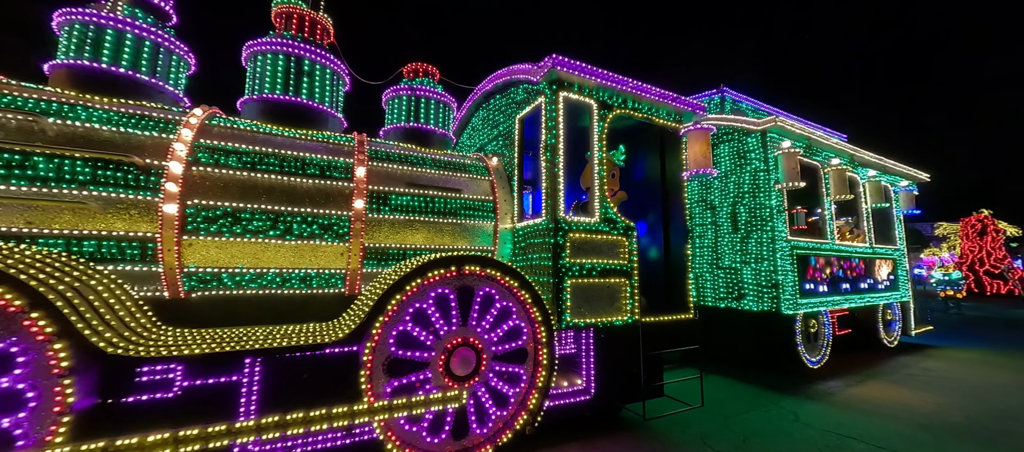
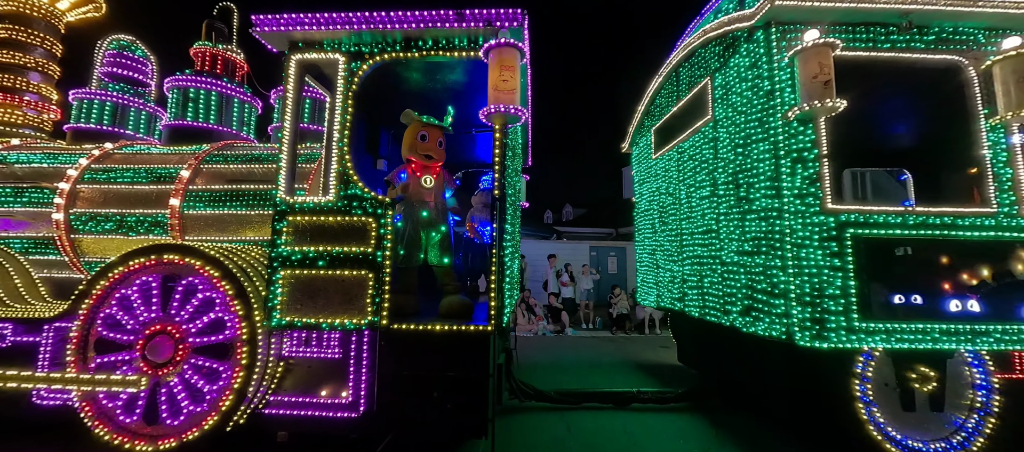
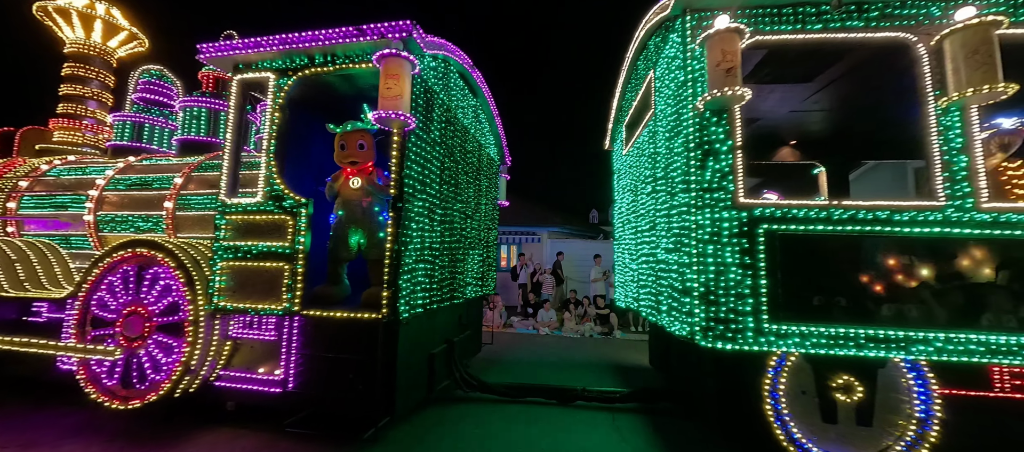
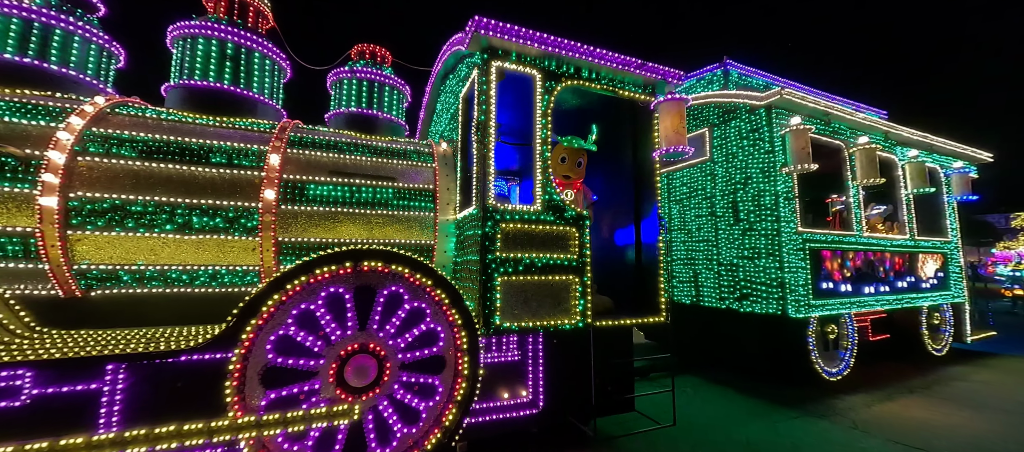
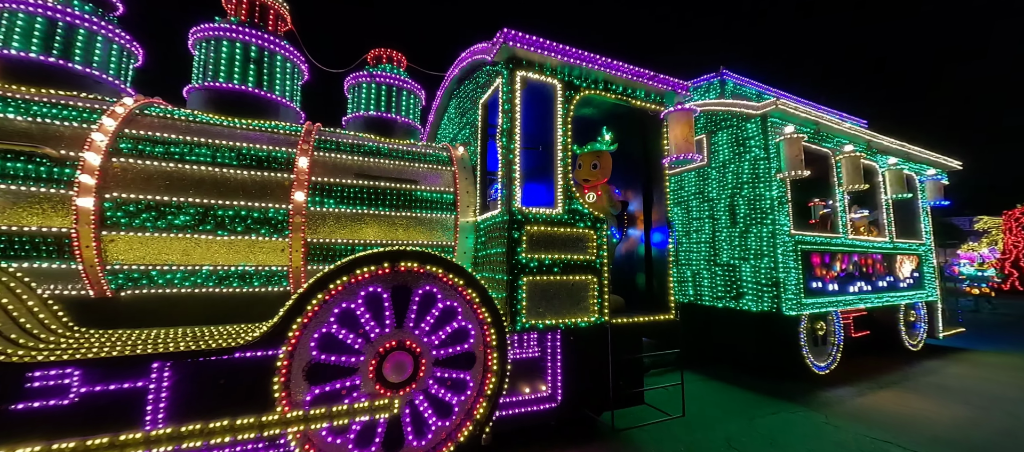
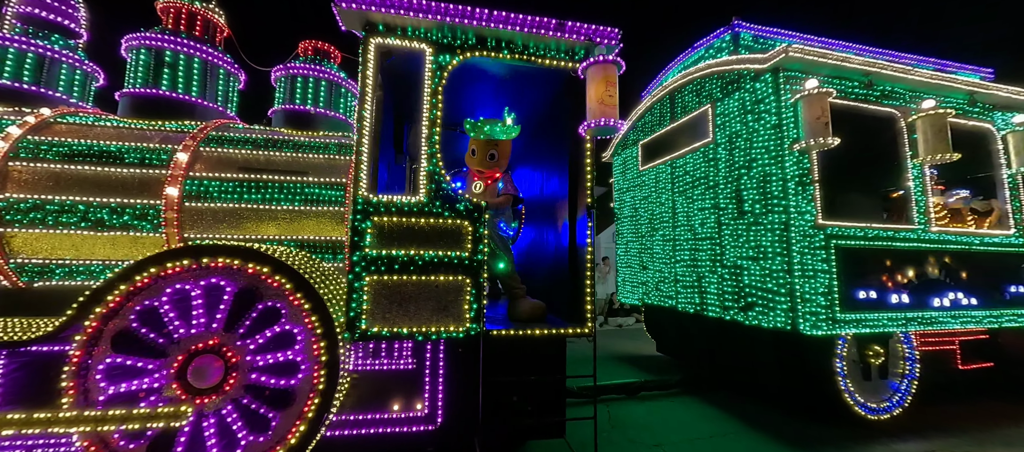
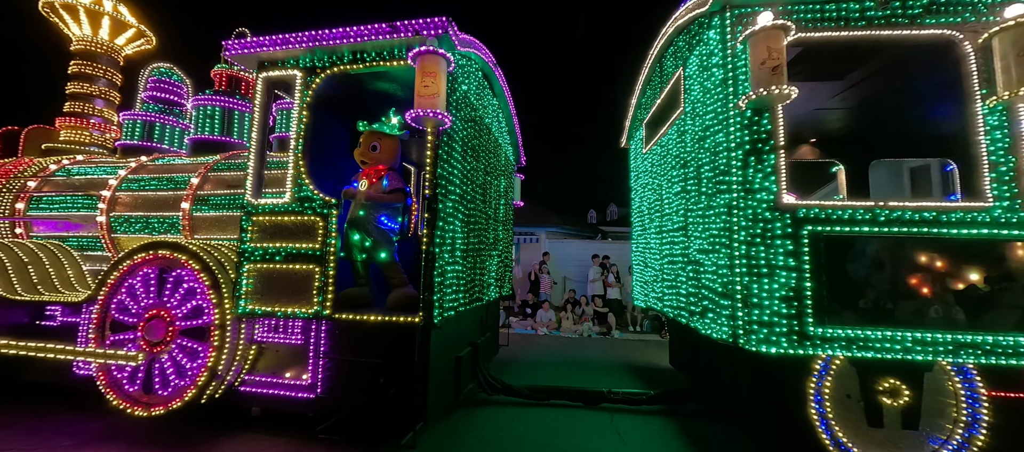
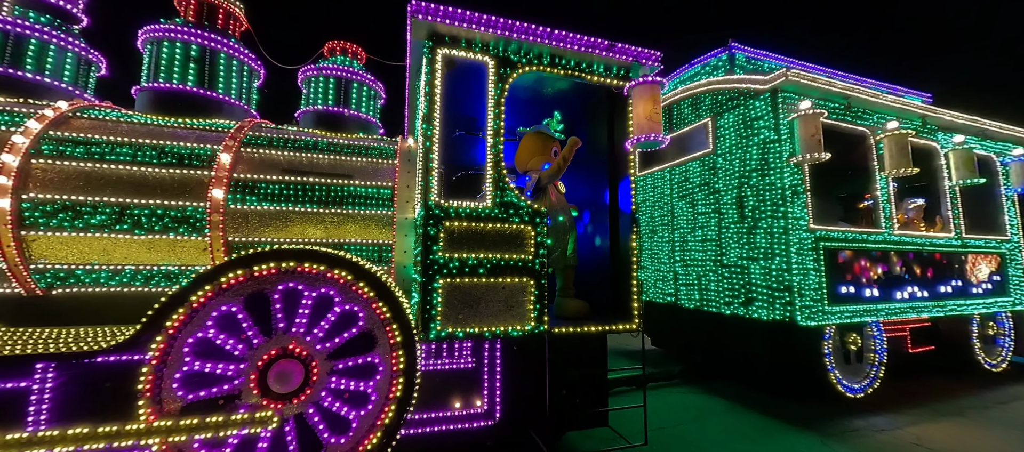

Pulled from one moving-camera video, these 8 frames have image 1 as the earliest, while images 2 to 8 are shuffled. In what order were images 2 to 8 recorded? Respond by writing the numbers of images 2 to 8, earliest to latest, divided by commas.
5, 4, 8, 6, 2, 7, 3
